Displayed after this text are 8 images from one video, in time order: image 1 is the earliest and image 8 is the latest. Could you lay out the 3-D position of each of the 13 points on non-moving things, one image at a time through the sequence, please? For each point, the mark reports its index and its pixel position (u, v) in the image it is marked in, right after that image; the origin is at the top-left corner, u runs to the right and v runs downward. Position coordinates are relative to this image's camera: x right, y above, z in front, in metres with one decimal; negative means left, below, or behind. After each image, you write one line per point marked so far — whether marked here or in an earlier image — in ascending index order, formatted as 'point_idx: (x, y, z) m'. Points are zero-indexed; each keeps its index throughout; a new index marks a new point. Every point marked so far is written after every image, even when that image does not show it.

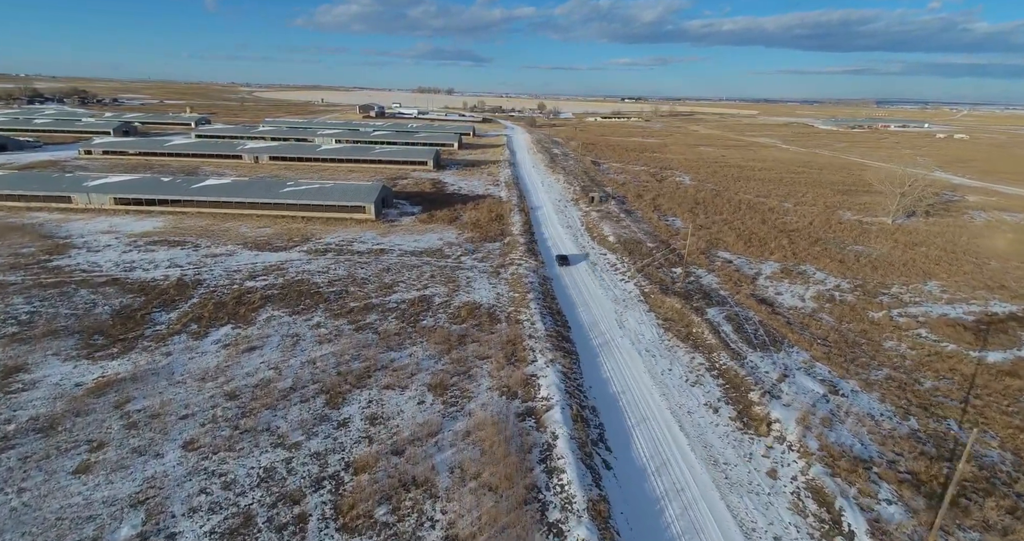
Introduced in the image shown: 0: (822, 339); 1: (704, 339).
0: (+12.4, -2.8, +19.4) m
1: (+7.3, -2.6, +18.4) m
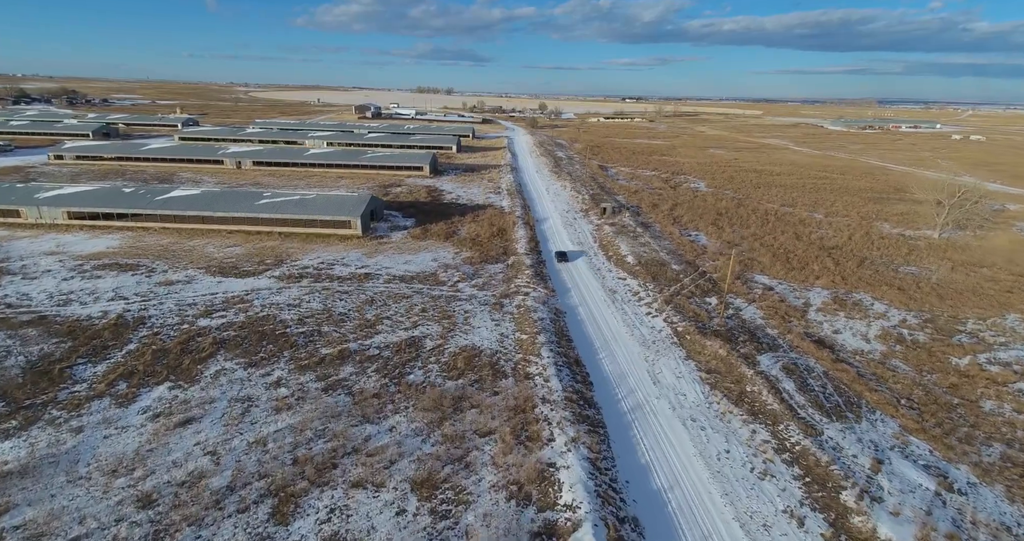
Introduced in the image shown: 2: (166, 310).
0: (+12.7, -4.2, +15.6) m
1: (+7.6, -4.0, +14.6) m
2: (-14.2, -1.6, +19.9) m
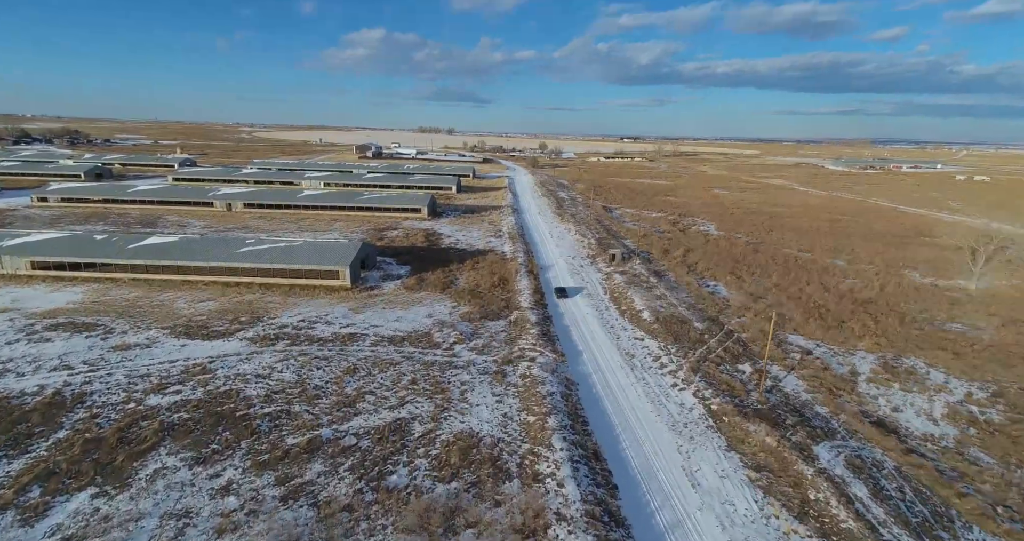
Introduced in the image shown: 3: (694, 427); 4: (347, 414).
0: (+12.8, -6.2, +12.6) m
1: (+7.7, -6.0, +11.7) m
2: (-14.0, -4.0, +17.1) m
3: (+5.8, -5.0, +15.4) m
4: (-5.3, -4.6, +15.6) m
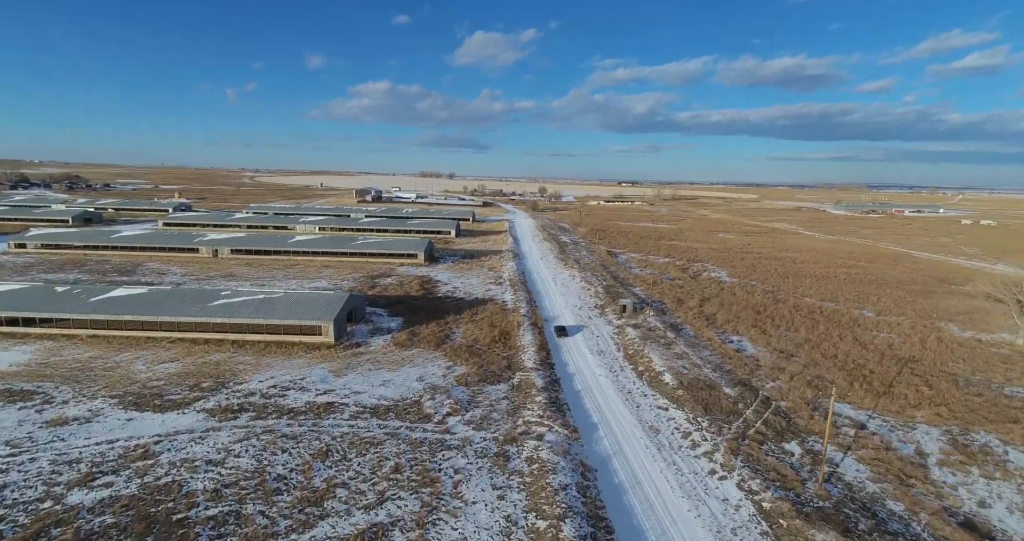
0: (+12.9, -7.7, +9.4) m
1: (+7.8, -7.3, +8.5) m
2: (-13.9, -5.8, +14.1) m
3: (+5.9, -6.7, +12.3) m
4: (-5.2, -6.3, +12.5) m
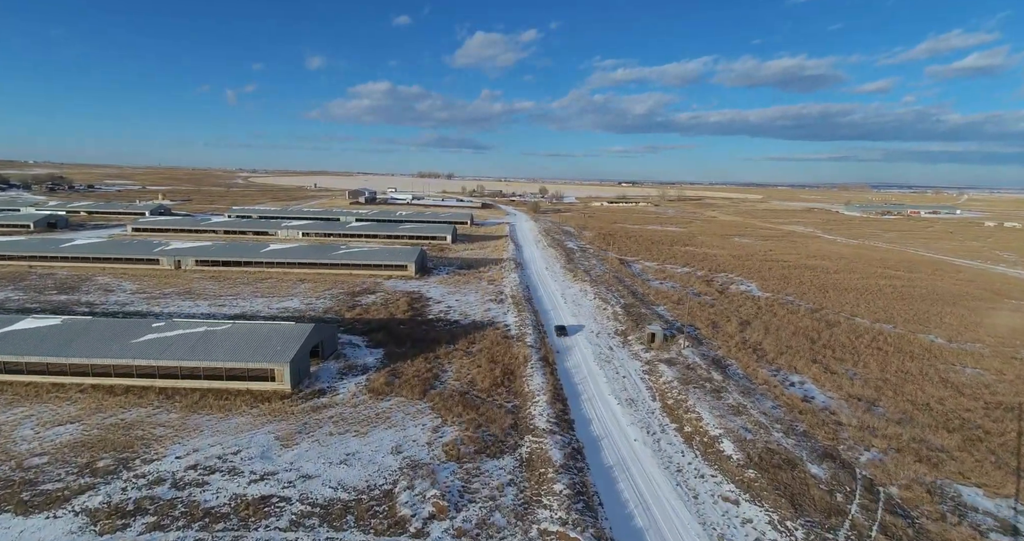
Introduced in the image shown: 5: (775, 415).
0: (+13.2, -8.7, +4.2) m
1: (+8.1, -8.4, +3.3) m
2: (-13.7, -6.9, +8.8) m
3: (+6.2, -7.7, +7.0) m
4: (-4.9, -7.4, +7.3) m
5: (+9.4, -5.2, +17.5) m
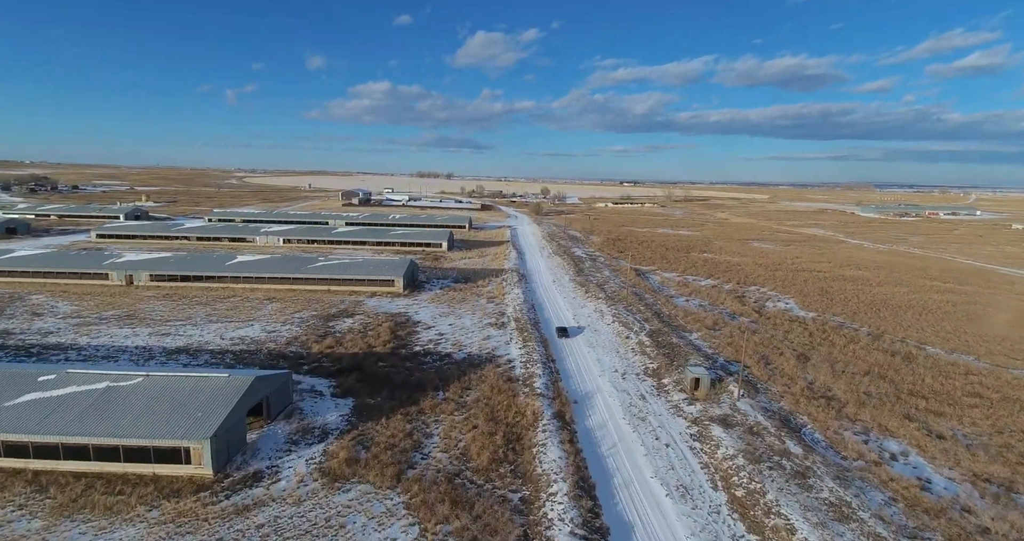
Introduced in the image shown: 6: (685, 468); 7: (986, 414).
0: (+13.4, -9.8, -1.1) m
1: (+8.3, -9.5, -2.0) m
2: (-13.5, -8.0, +3.6) m
3: (+6.4, -8.8, +1.8) m
4: (-4.7, -8.5, +2.0) m
5: (+9.6, -6.3, +12.2) m
6: (+5.2, -6.2, +14.8) m
7: (+18.2, -5.4, +18.6) m
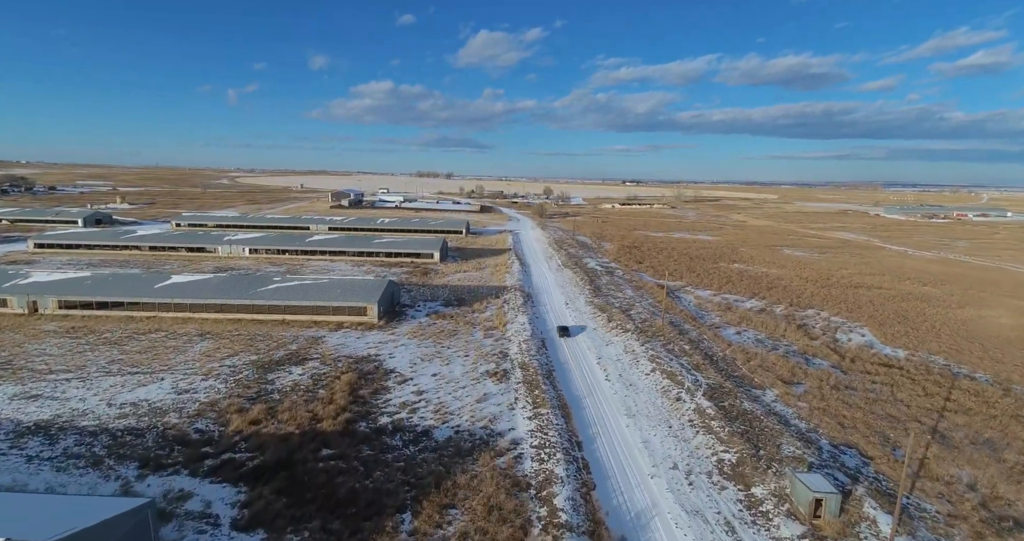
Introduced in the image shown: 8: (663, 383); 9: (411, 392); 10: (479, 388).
0: (+13.5, -11.2, -8.3) m
1: (+8.5, -10.9, -9.2) m
2: (-13.3, -9.4, -3.5) m
3: (+6.5, -10.2, -5.4) m
4: (-4.5, -9.9, -5.1) m
5: (+9.8, -7.7, +5.0) m
6: (+5.4, -7.5, +7.6) m
7: (+18.4, -6.8, +11.3) m
8: (+6.2, -4.8, +19.9) m
9: (-4.0, -4.8, +19.4) m
10: (-1.4, -4.8, +19.6) m
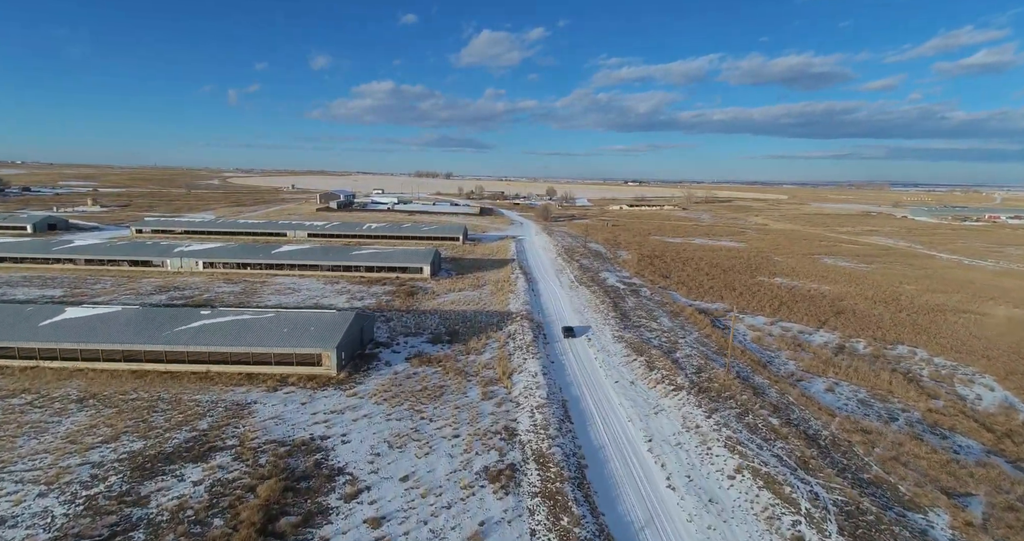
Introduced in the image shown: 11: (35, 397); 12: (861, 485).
0: (+13.8, -12.5, -15.4) m
1: (+8.7, -12.2, -16.3) m
2: (-13.0, -10.8, -10.7) m
3: (+6.8, -11.5, -12.5) m
4: (-4.3, -11.2, -12.3) m
5: (+10.1, -9.0, -2.1) m
6: (+5.7, -8.9, +0.5) m
7: (+18.7, -8.1, +4.1) m
8: (+6.5, -6.1, +12.8) m
9: (-3.6, -6.1, +12.2) m
10: (-1.0, -6.2, +12.5) m
11: (-17.1, -4.4, +17.6) m
12: (+9.5, -5.8, +13.5) m
